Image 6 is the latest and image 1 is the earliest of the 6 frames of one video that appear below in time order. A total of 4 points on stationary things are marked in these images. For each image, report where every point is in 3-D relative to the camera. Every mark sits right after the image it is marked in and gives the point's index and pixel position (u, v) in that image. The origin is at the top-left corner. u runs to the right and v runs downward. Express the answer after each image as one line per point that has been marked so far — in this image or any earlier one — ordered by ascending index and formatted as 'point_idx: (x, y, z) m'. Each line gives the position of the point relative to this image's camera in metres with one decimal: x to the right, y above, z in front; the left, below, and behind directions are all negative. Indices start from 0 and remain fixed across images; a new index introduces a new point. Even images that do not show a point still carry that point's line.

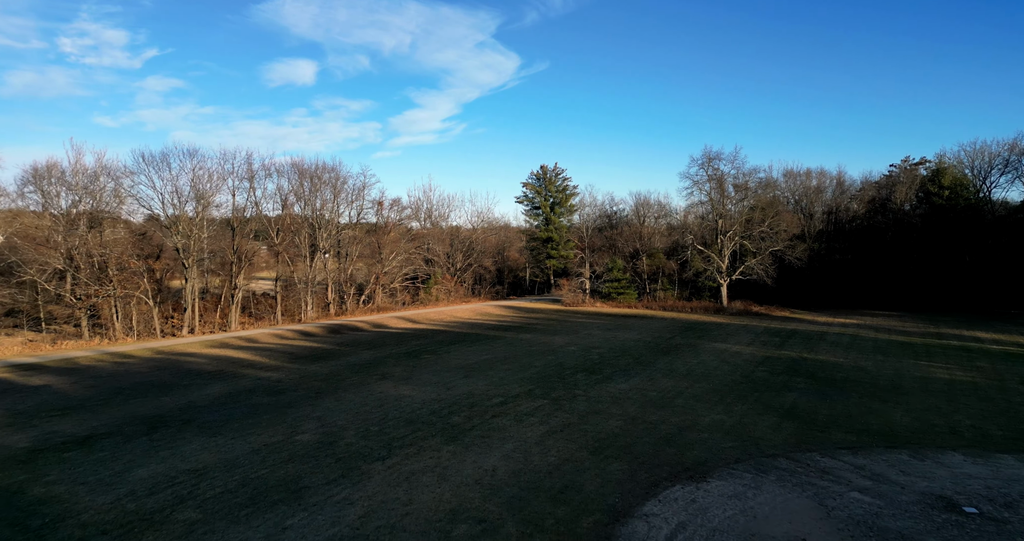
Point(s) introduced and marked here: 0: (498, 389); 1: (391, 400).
0: (-0.4, -3.8, +19.3) m
1: (-3.6, -3.8, +17.7) m
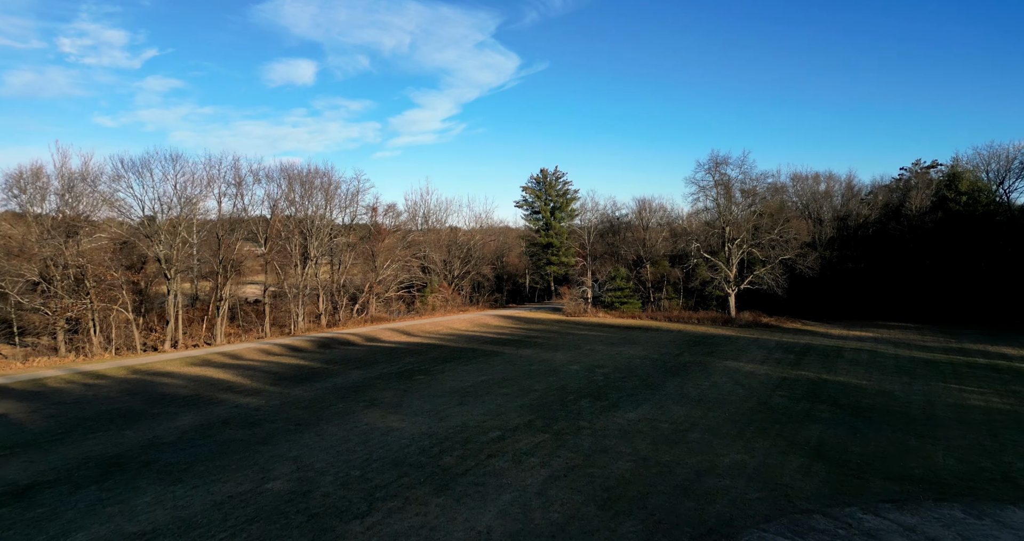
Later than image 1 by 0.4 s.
0: (-0.5, -4.4, +17.7) m
1: (-3.6, -4.4, +16.1) m
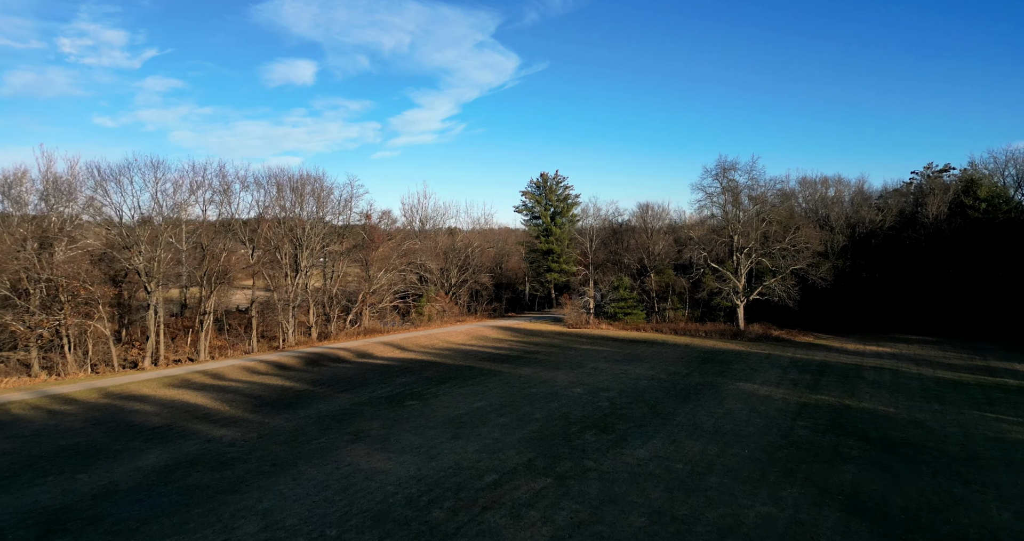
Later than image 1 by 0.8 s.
0: (-0.5, -5.0, +16.0) m
1: (-3.6, -5.0, +14.5) m
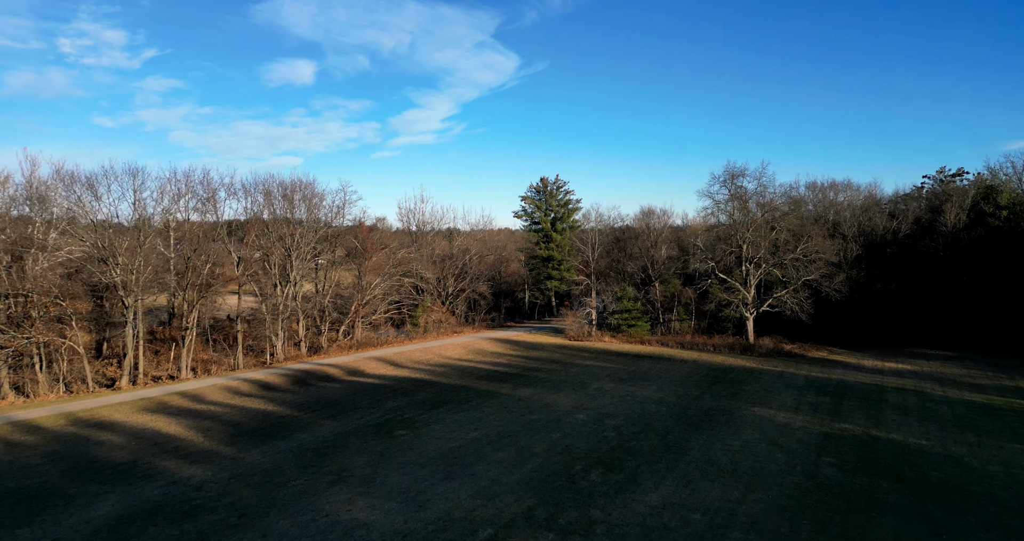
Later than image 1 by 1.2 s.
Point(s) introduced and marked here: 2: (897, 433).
0: (-0.6, -5.6, +14.4) m
1: (-3.7, -5.6, +12.8) m
2: (+12.4, -5.2, +19.5) m
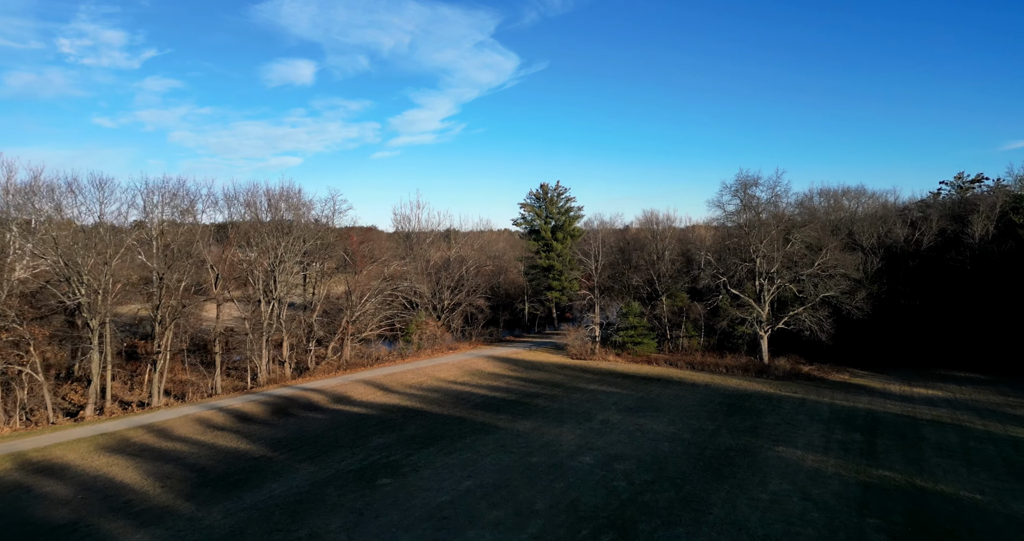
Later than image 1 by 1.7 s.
0: (-0.7, -6.4, +12.2) m
1: (-3.8, -6.5, +10.6) m
2: (+12.3, -6.1, +17.3) m
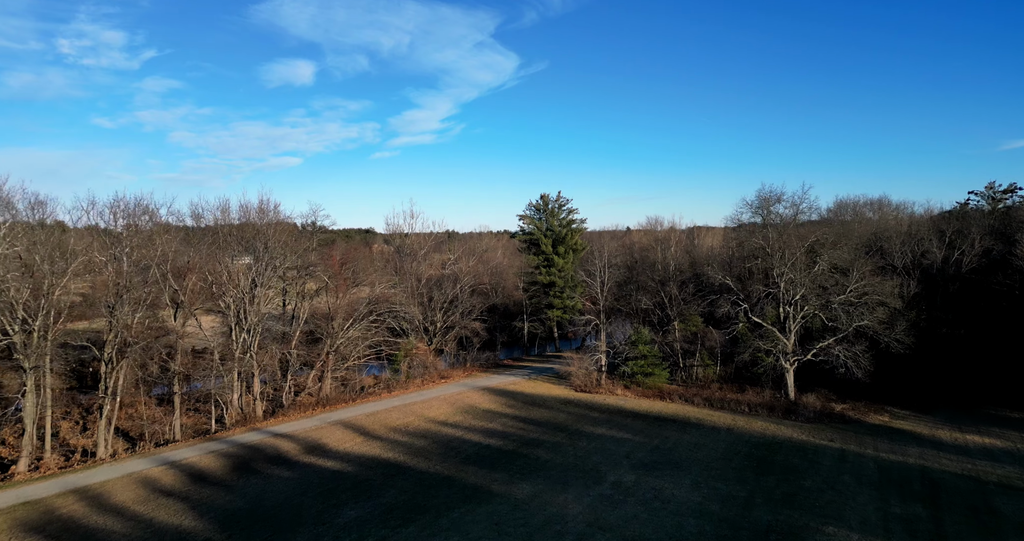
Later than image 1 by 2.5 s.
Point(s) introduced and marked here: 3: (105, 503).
0: (-0.8, -7.7, +8.8) m
1: (-3.9, -7.7, +7.2) m
2: (+12.2, -7.3, +13.9) m
3: (-12.9, -7.4, +19.2) m
